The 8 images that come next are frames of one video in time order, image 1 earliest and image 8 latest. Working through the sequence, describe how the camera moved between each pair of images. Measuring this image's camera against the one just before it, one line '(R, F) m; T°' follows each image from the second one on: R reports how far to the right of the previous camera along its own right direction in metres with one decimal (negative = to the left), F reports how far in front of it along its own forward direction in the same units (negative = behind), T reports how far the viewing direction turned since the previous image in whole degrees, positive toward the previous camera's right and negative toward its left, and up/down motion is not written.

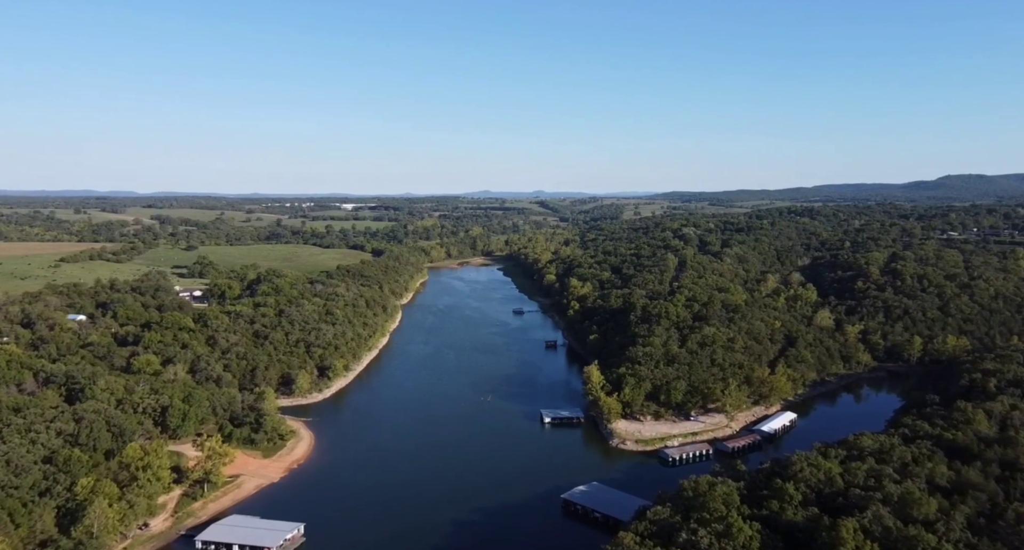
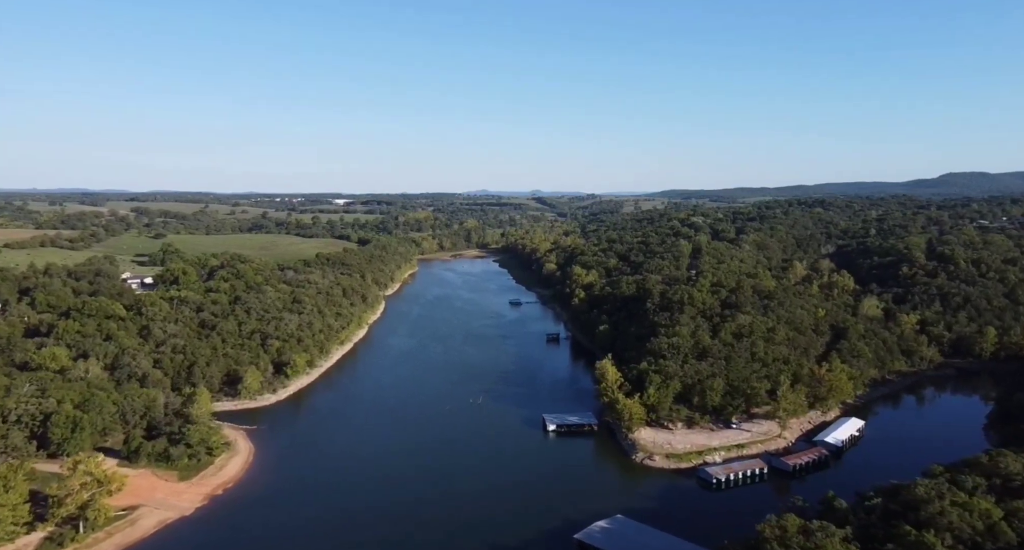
(+0.1, +12.5) m; 0°
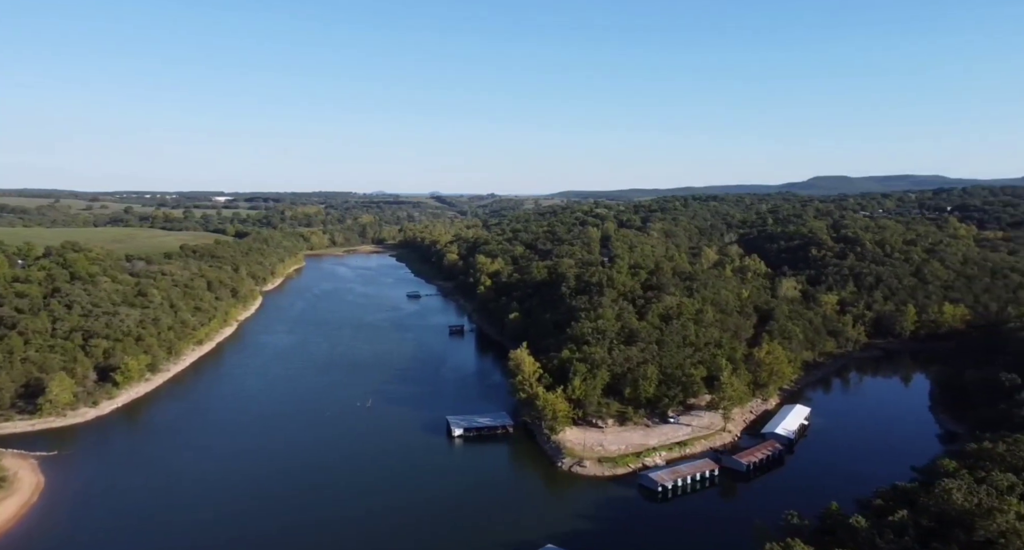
(+0.1, +8.8) m; +8°
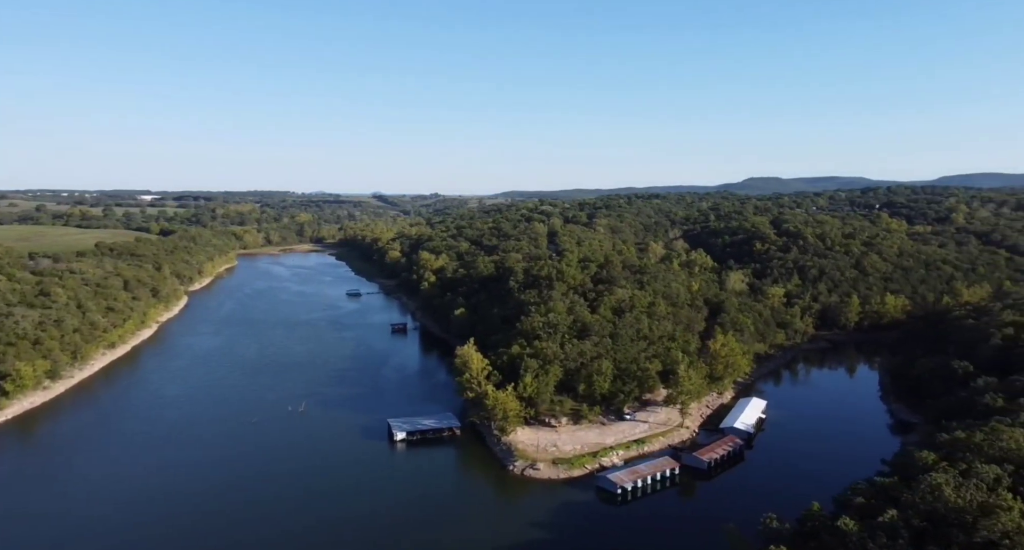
(-0.1, +2.6) m; +5°
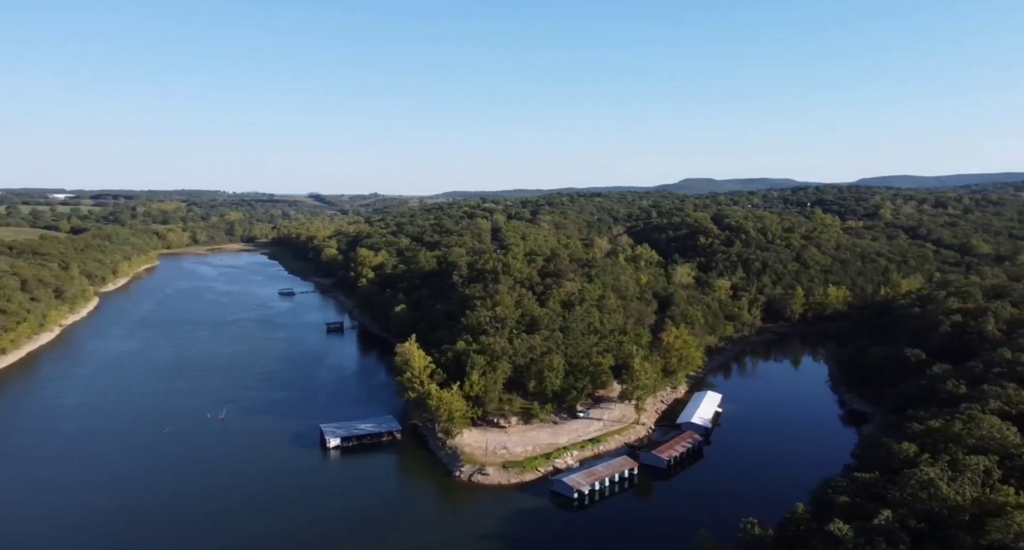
(-0.1, +2.7) m; +5°
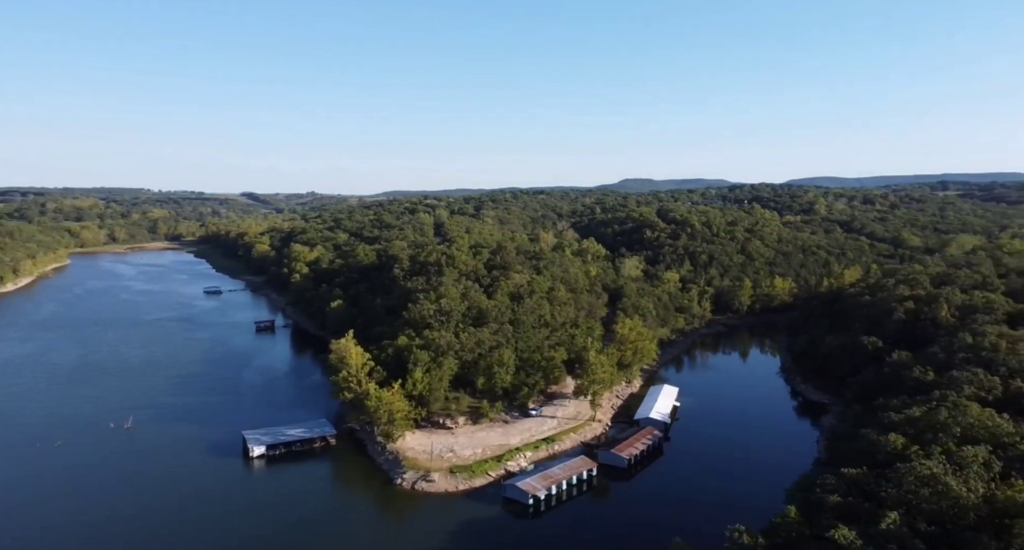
(-0.1, +2.8) m; +5°
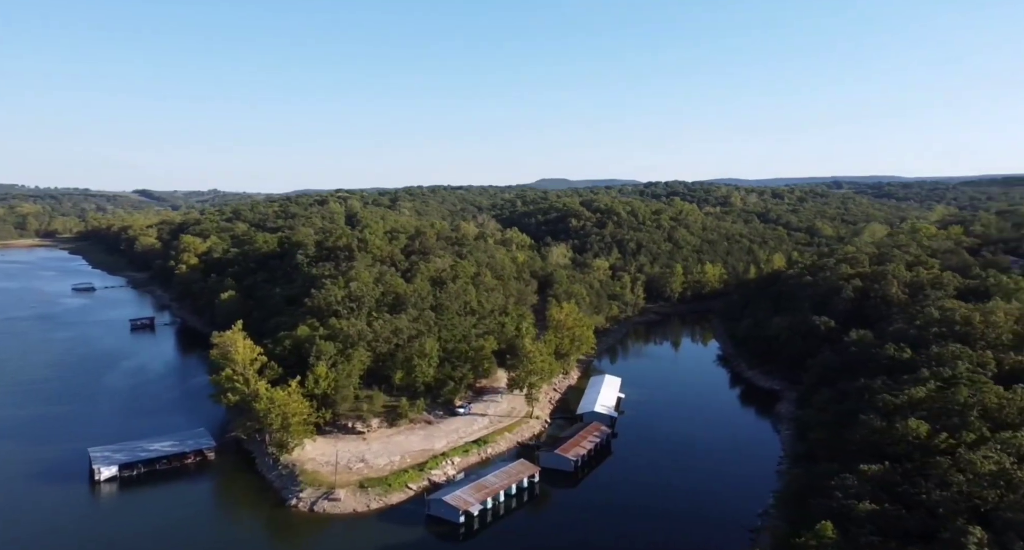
(-0.1, +4.9) m; +7°
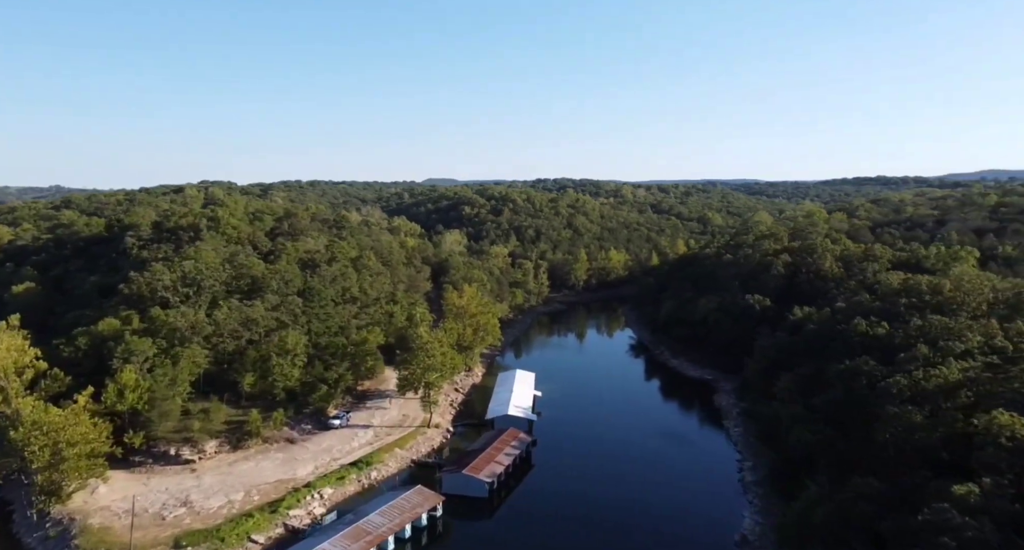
(0.0, +6.5) m; +9°
